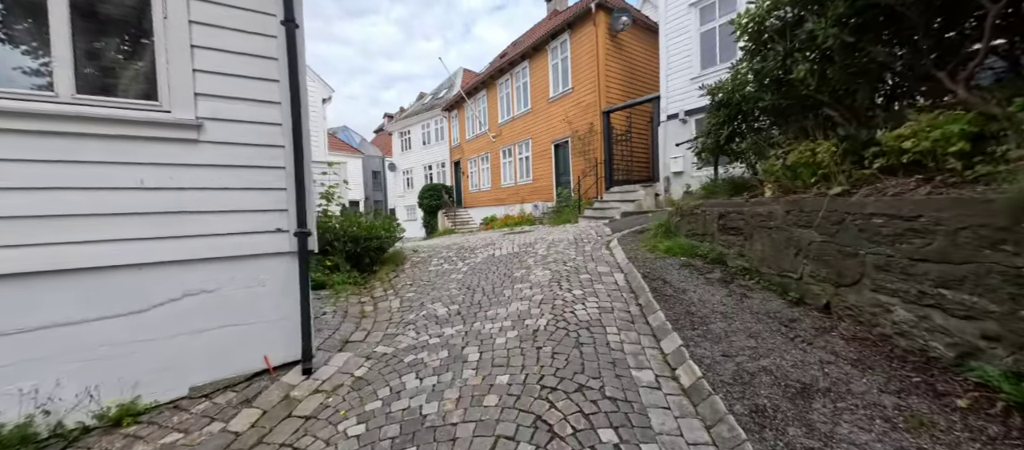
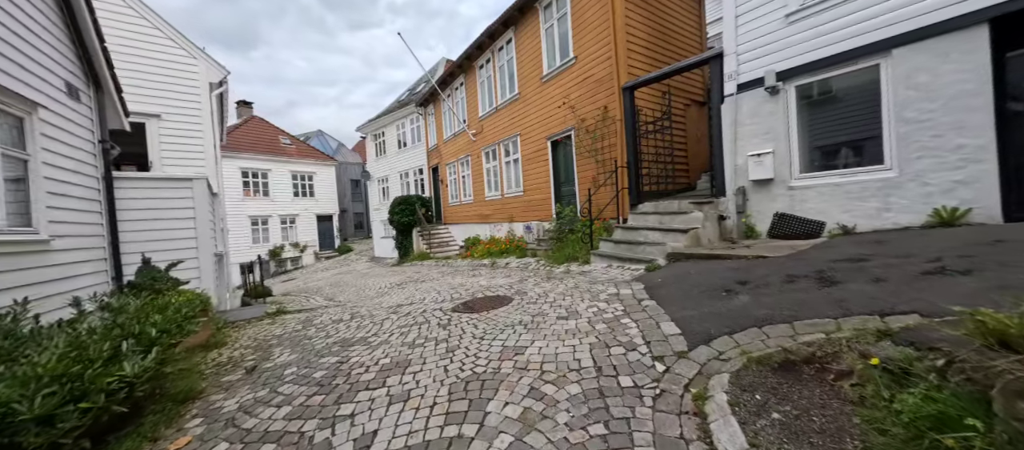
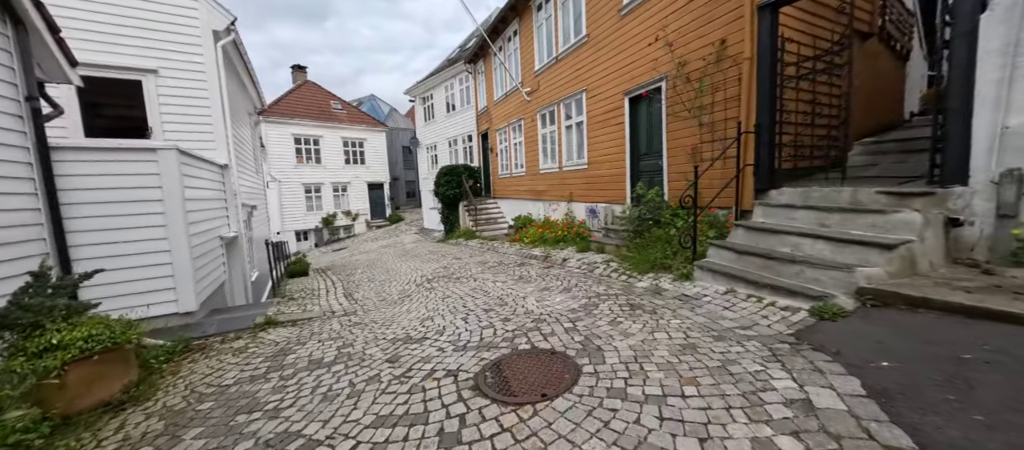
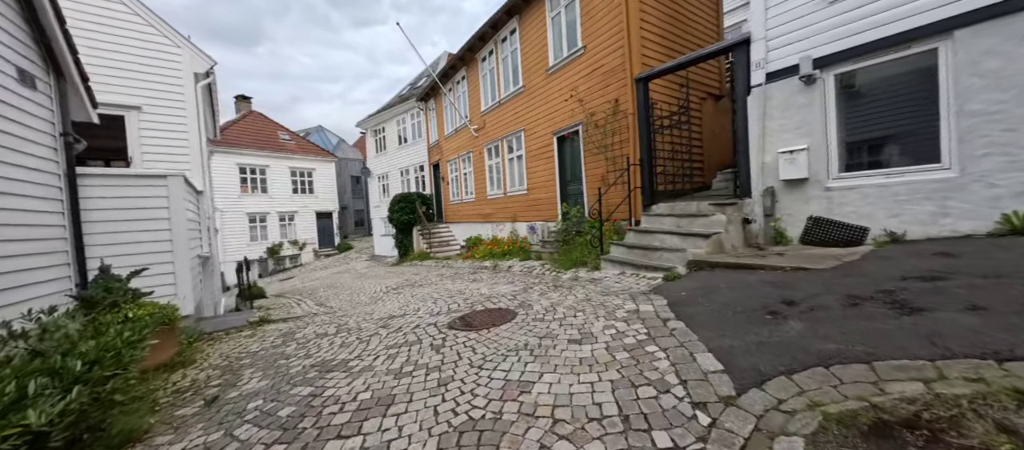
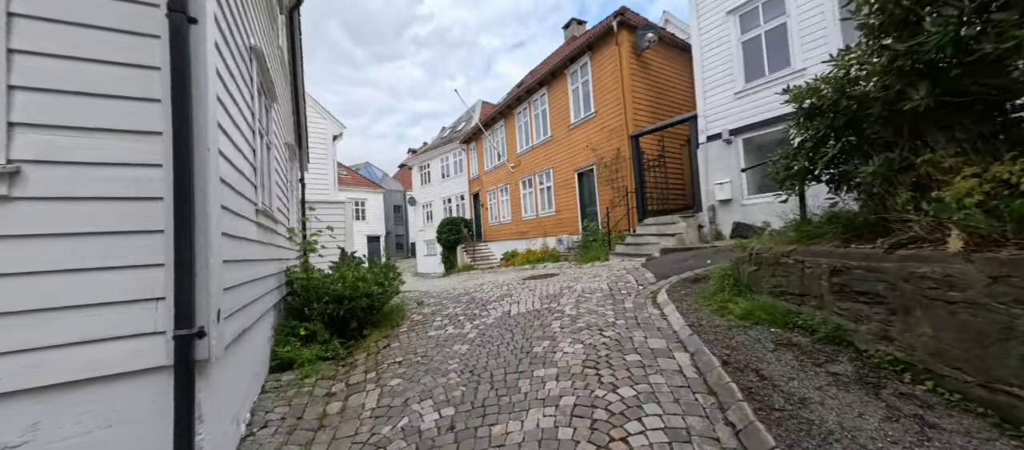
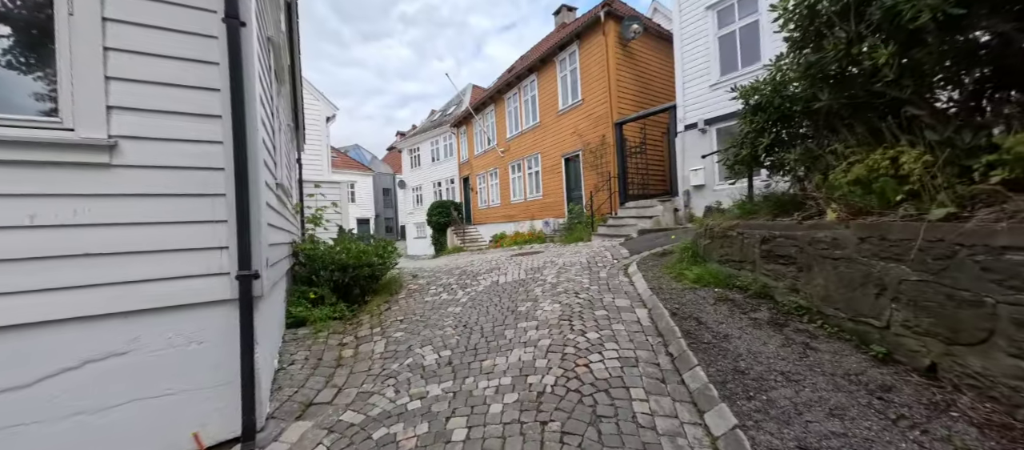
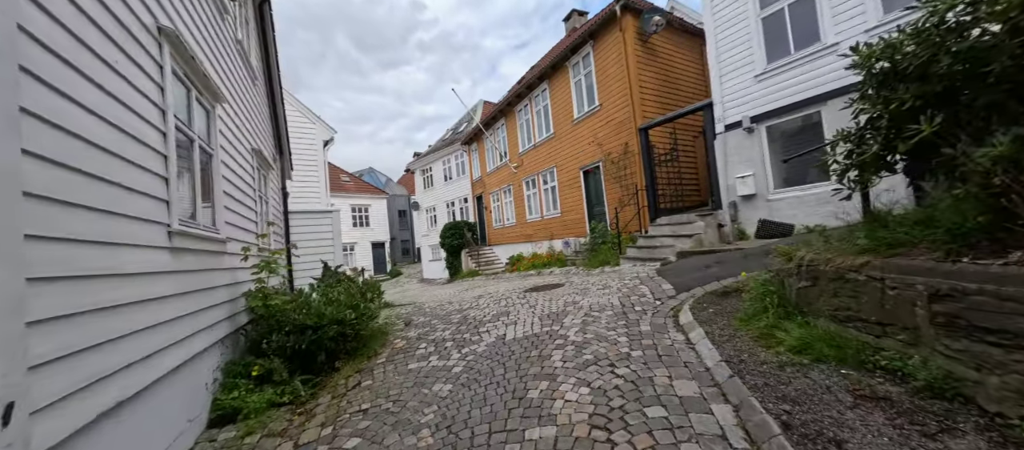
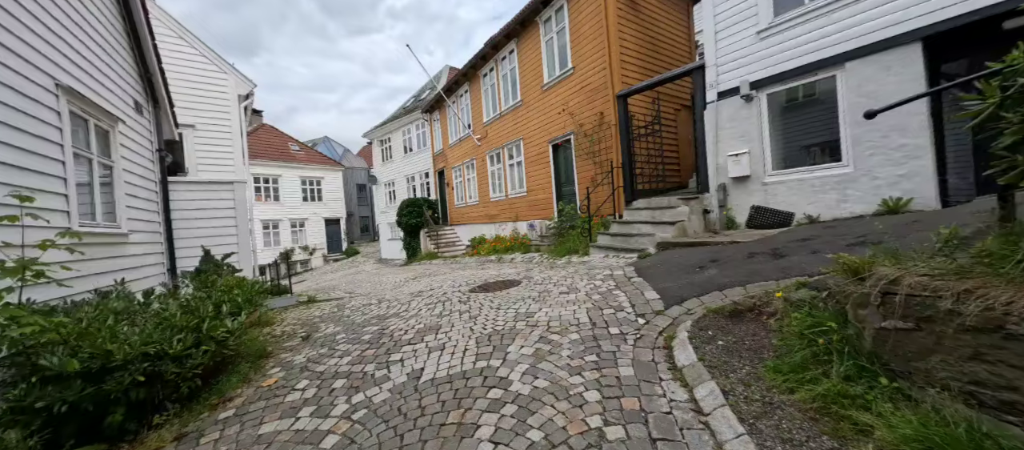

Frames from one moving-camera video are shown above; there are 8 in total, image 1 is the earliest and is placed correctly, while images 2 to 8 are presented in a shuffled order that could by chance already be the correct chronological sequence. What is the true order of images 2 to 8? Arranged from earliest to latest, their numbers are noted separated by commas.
6, 5, 7, 8, 2, 4, 3
